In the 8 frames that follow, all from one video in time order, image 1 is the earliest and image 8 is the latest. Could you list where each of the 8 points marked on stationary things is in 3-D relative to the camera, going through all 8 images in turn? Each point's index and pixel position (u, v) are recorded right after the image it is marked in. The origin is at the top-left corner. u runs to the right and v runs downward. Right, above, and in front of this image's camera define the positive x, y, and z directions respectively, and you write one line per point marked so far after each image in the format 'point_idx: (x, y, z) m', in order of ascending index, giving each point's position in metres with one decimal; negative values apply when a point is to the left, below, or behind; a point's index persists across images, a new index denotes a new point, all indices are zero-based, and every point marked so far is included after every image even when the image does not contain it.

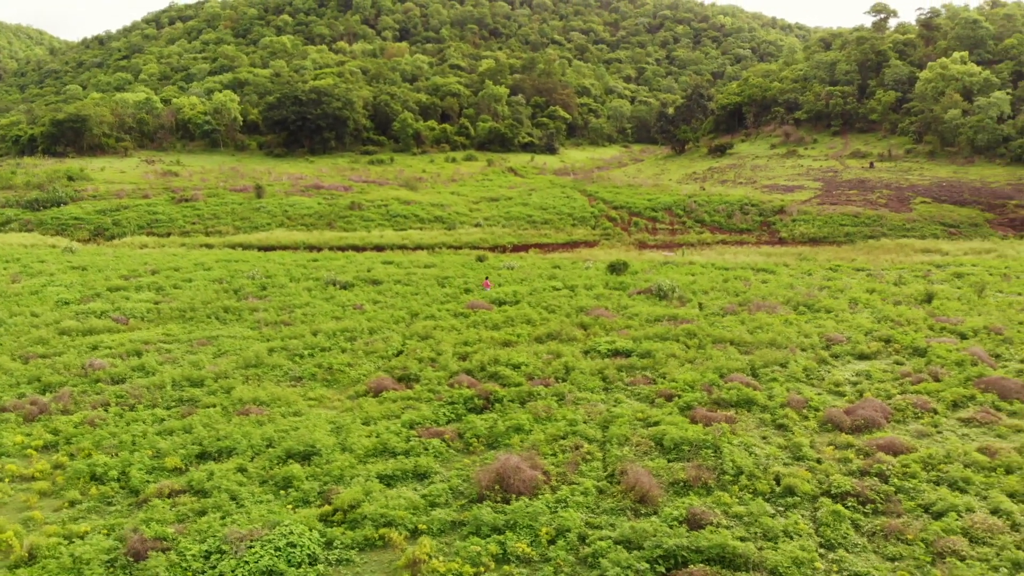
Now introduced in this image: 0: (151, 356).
0: (-7.3, -1.4, +16.1) m
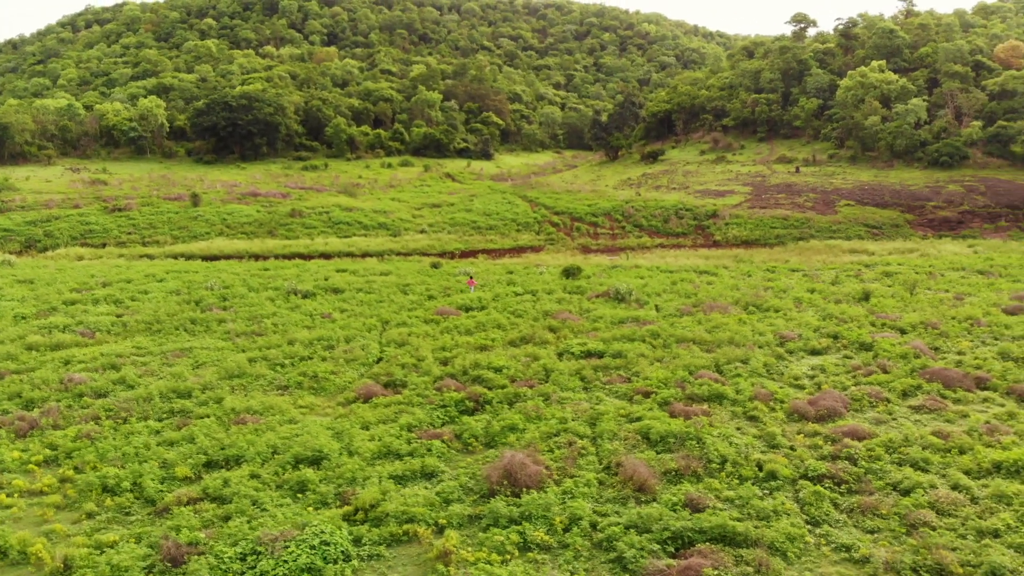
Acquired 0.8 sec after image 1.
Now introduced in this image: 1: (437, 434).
0: (-7.7, -1.7, +16.1) m
1: (-1.2, -2.3, +12.3) m
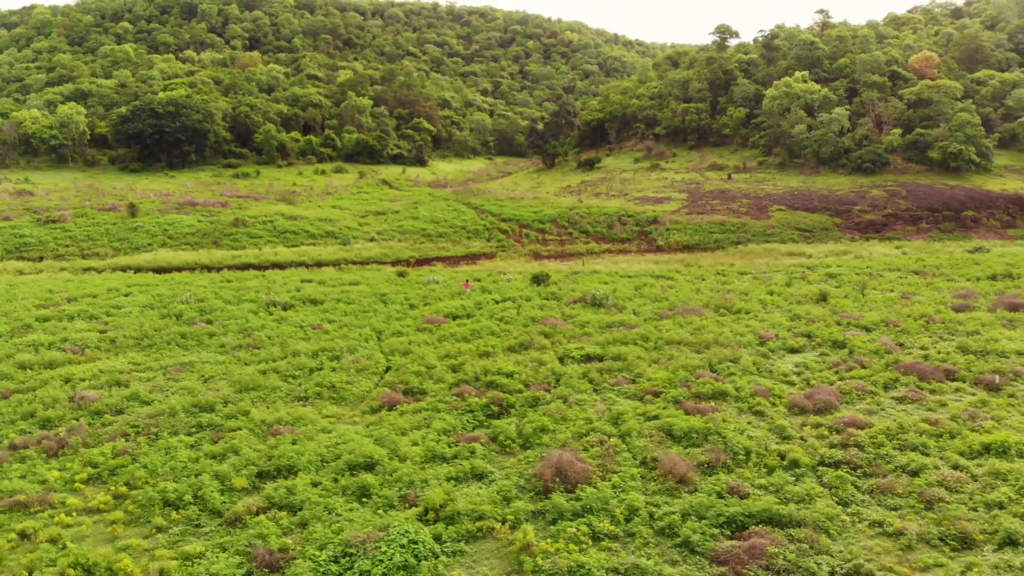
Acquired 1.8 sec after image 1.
0: (-7.5, -2.0, +16.0) m
1: (-0.6, -2.4, +12.9) m
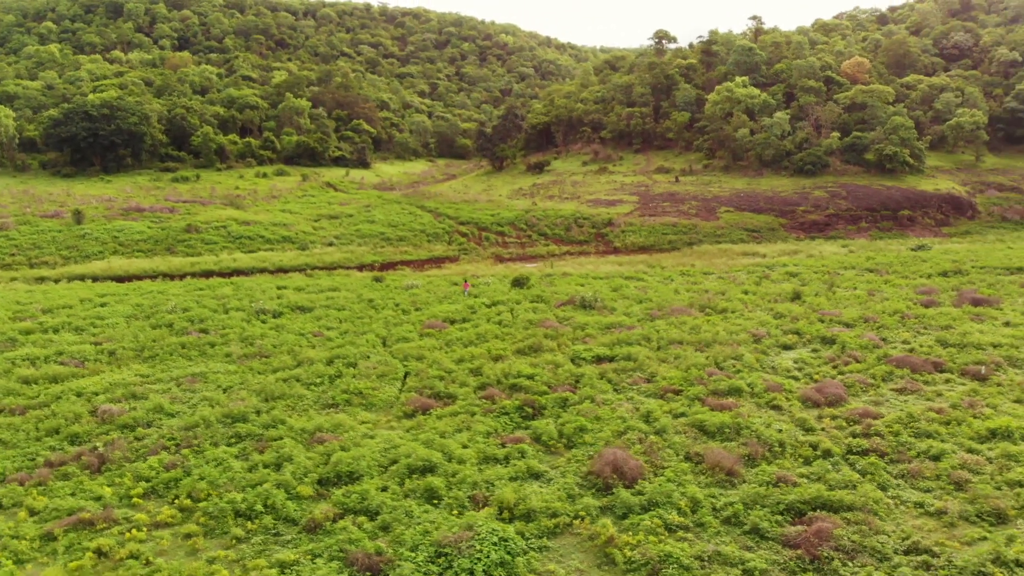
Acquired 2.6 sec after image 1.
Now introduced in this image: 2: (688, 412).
0: (-7.1, -2.2, +15.8) m
1: (+0.1, -2.5, +13.3) m
2: (+3.2, -2.3, +14.5) m
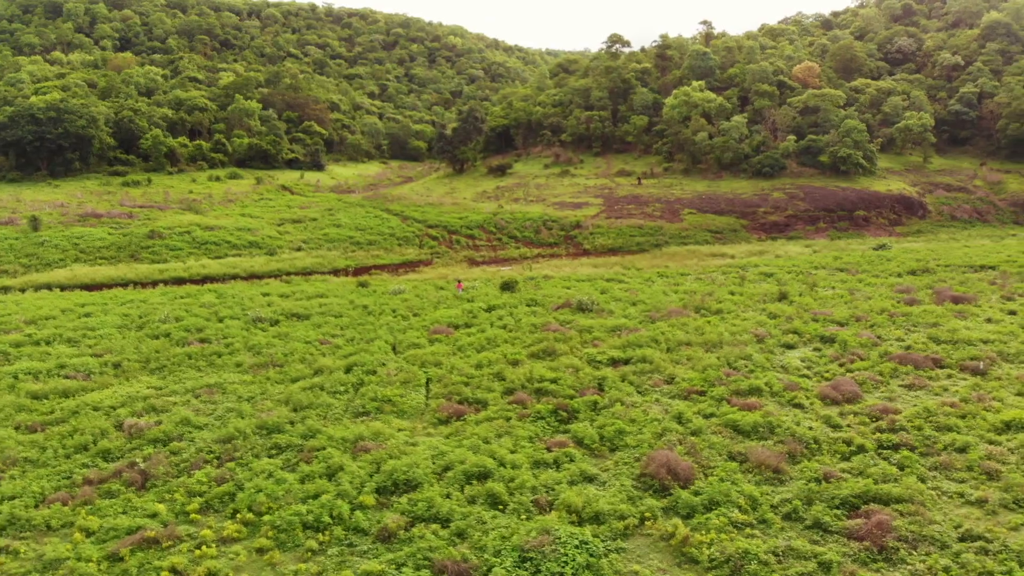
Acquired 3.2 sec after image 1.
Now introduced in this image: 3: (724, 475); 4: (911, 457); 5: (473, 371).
0: (-6.5, -2.4, +15.6) m
1: (+0.8, -2.6, +13.5) m
2: (+3.8, -2.4, +14.9) m
3: (+3.2, -2.8, +12.1) m
4: (+6.4, -2.7, +12.8) m
5: (-0.9, -1.8, +17.8) m
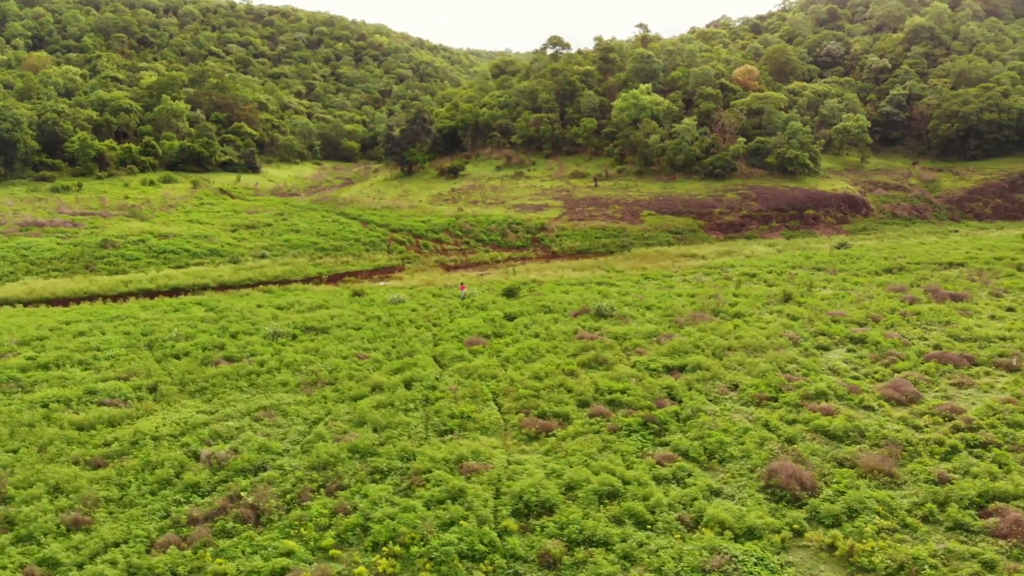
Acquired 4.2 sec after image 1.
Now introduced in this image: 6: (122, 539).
0: (-4.9, -2.8, +14.9) m
1: (+2.6, -2.8, +13.5) m
2: (+5.5, -2.5, +15.2) m
3: (+5.1, -3.0, +12.3) m
4: (+8.2, -2.8, +13.3) m
5: (+0.5, -2.1, +17.6) m
6: (-5.5, -3.5, +11.3) m
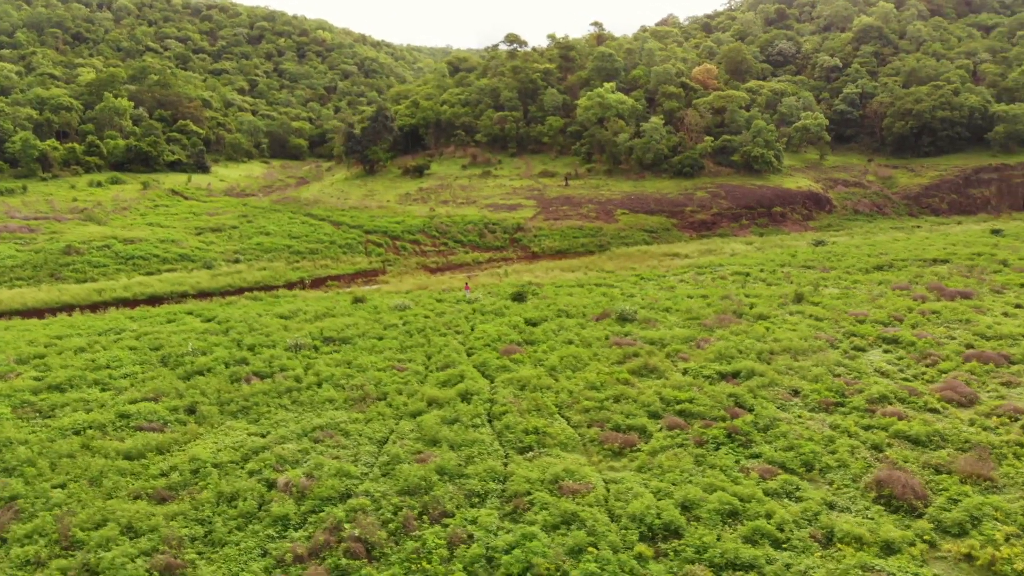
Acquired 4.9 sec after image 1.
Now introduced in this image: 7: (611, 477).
0: (-3.4, -3.0, +14.1) m
1: (+4.2, -3.0, +13.2) m
2: (+6.9, -2.6, +15.1) m
3: (+6.8, -3.1, +12.2) m
4: (+9.8, -2.9, +13.5) m
5: (+1.8, -2.3, +17.2) m
6: (-3.8, -3.8, +10.5) m
7: (+1.6, -3.1, +13.0) m
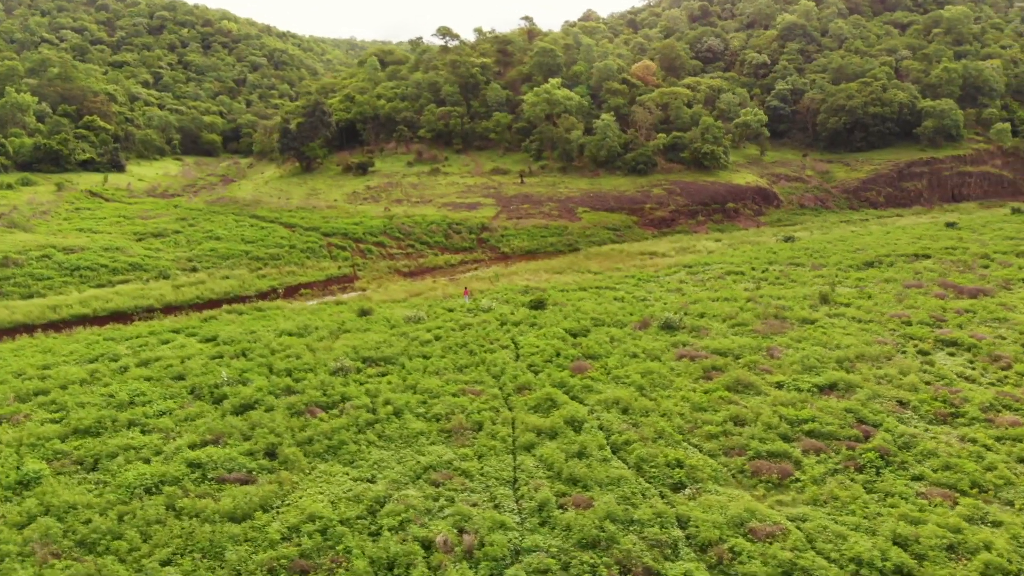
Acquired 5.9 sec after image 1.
0: (-0.8, -3.5, +12.6) m
1: (+6.8, -3.3, +12.6) m
2: (+9.3, -2.8, +14.8) m
3: (+9.5, -3.3, +11.9) m
4: (+12.4, -3.0, +13.5) m
5: (+4.0, -2.6, +16.2) m
6: (-0.8, -4.3, +9.0) m
7: (+4.3, -3.5, +12.1) m
